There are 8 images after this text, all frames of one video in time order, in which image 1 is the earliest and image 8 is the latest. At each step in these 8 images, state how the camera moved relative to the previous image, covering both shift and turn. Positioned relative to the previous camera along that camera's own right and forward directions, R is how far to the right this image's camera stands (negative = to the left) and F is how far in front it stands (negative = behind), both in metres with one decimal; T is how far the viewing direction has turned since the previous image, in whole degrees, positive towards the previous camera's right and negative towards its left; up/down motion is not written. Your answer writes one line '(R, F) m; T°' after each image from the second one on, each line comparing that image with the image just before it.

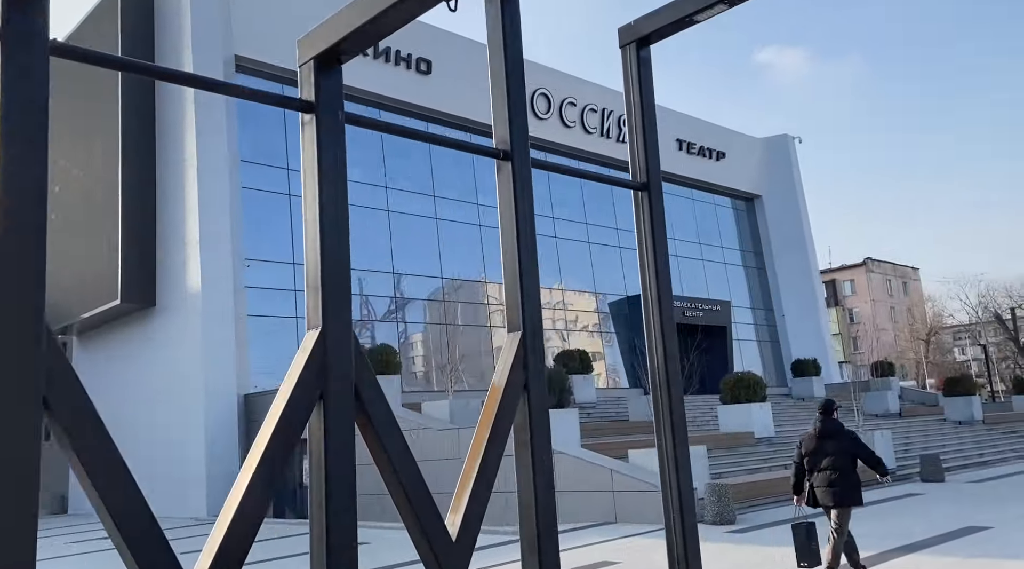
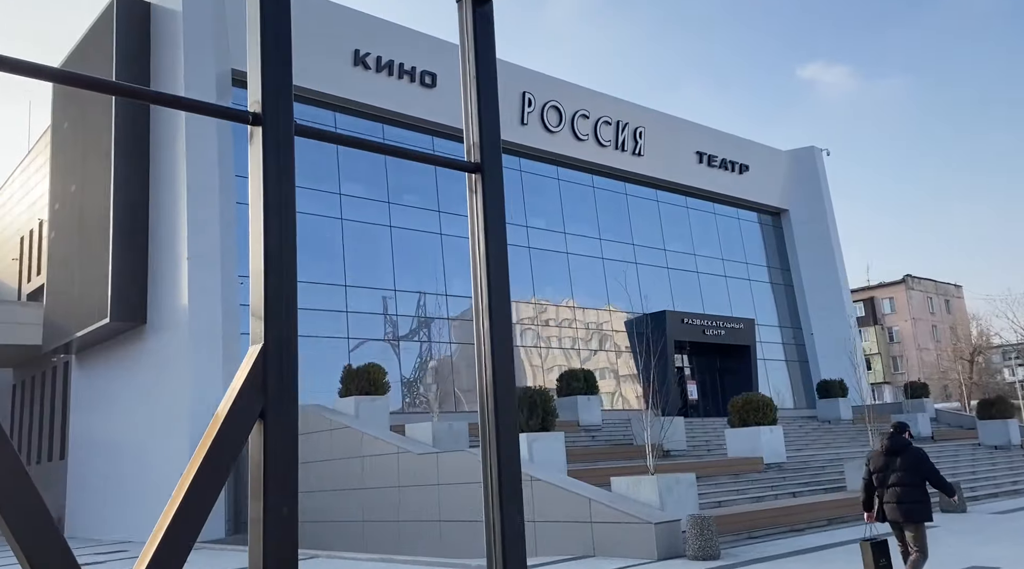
(+0.9, +0.8) m; -3°
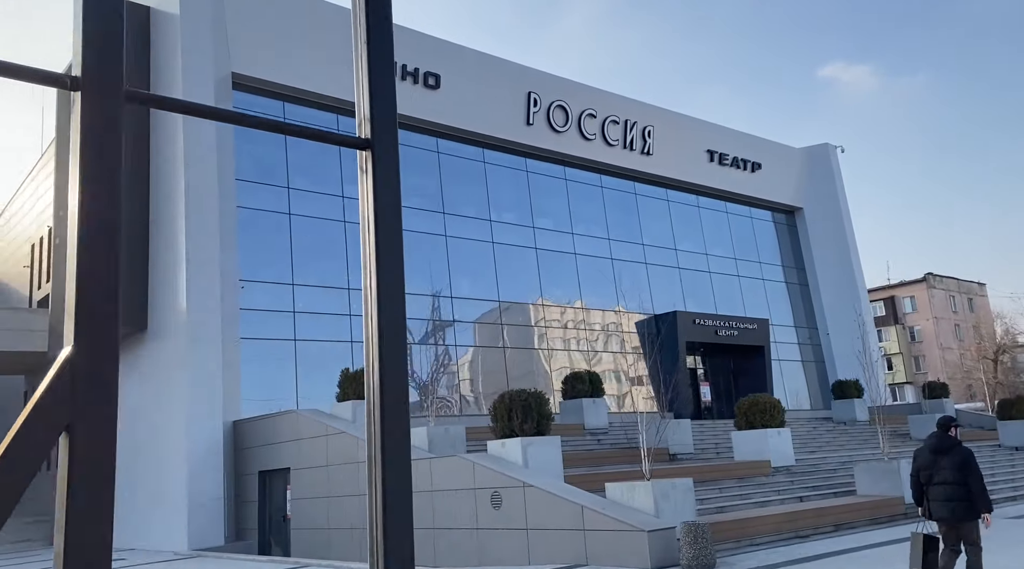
(+0.4, +0.3) m; -1°
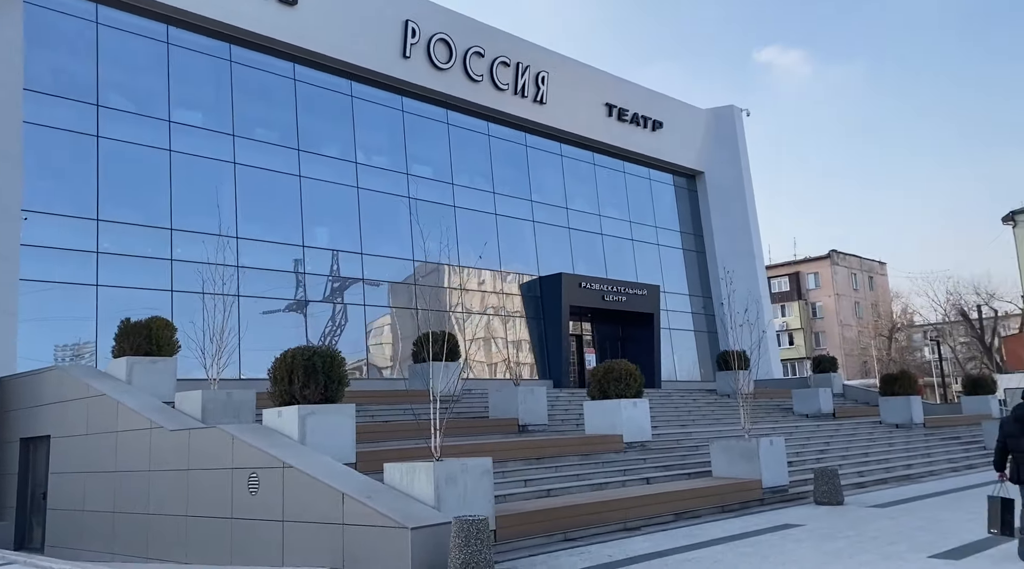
(+1.7, +2.3) m; +5°
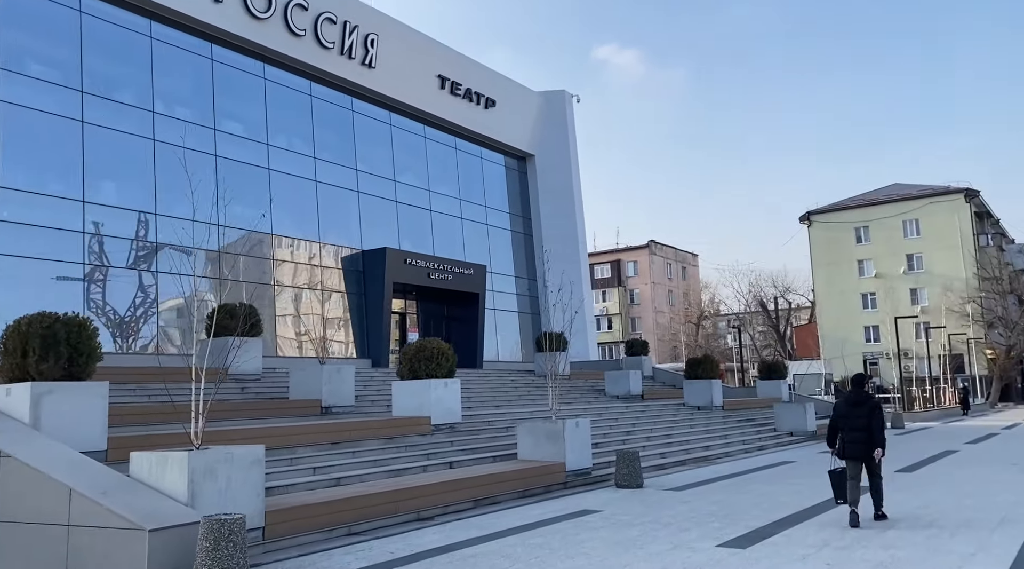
(+0.4, +0.9) m; +11°
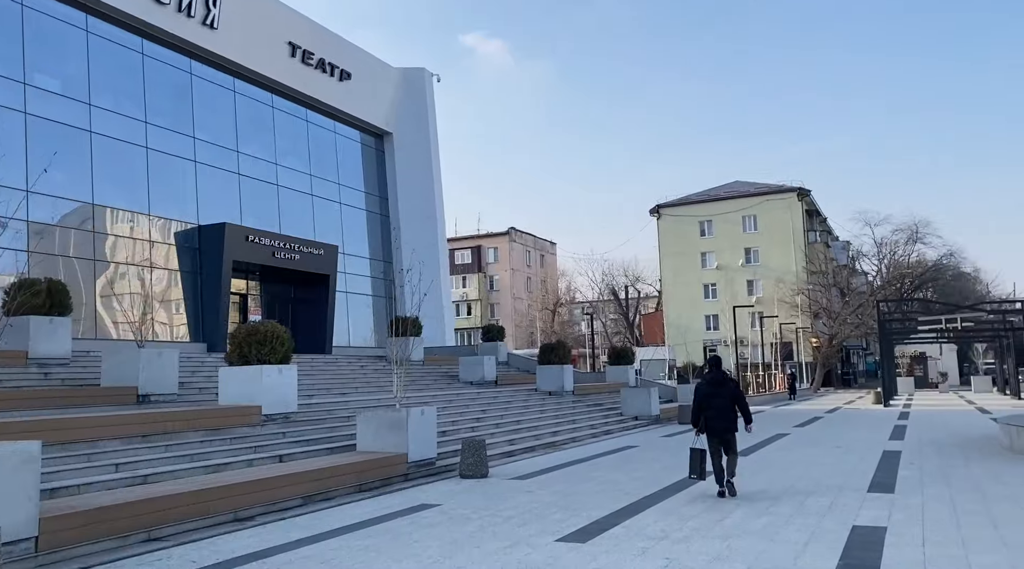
(+0.2, +0.7) m; +9°
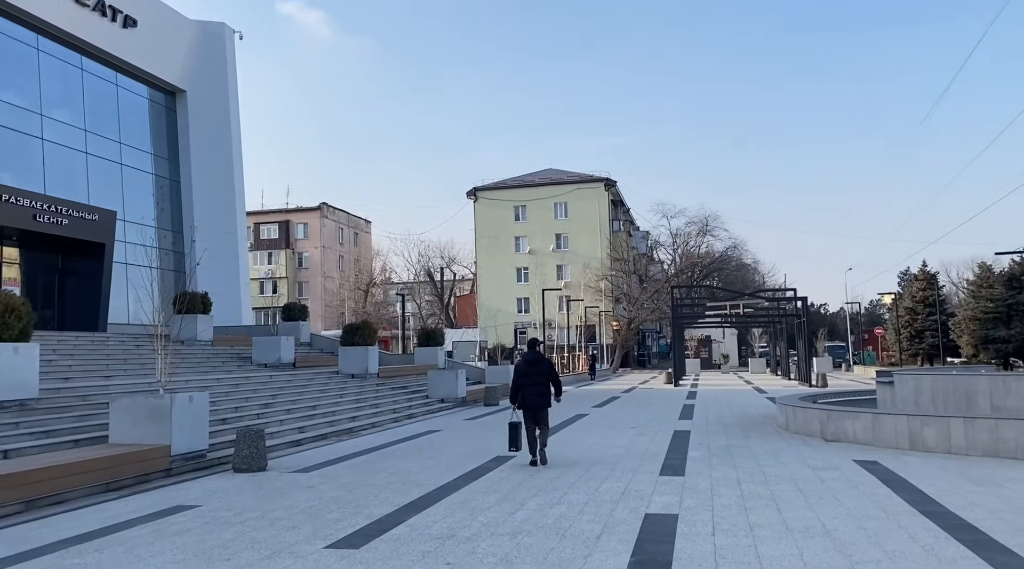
(+0.4, +1.0) m; +12°
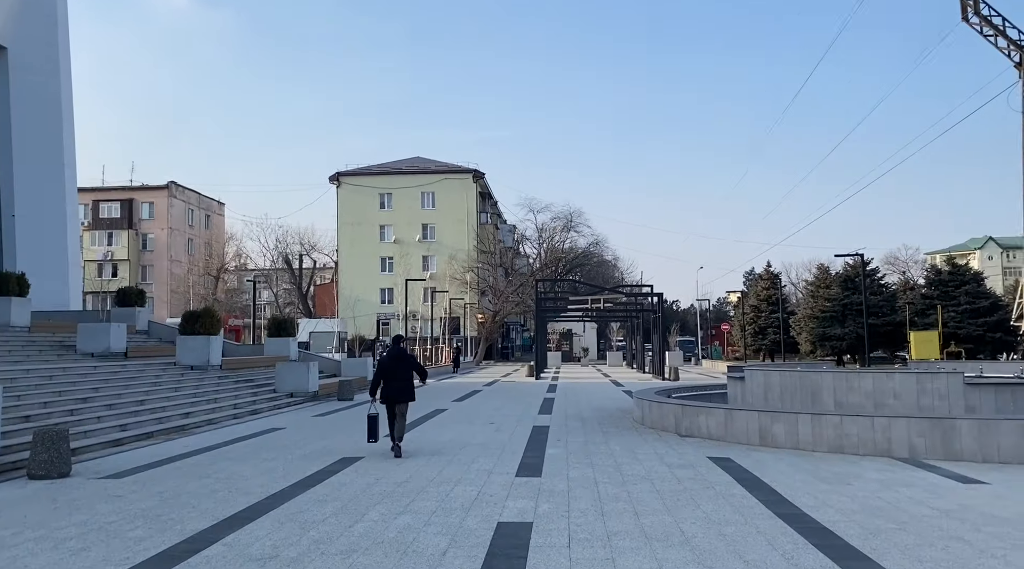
(+0.2, +0.9) m; +9°
